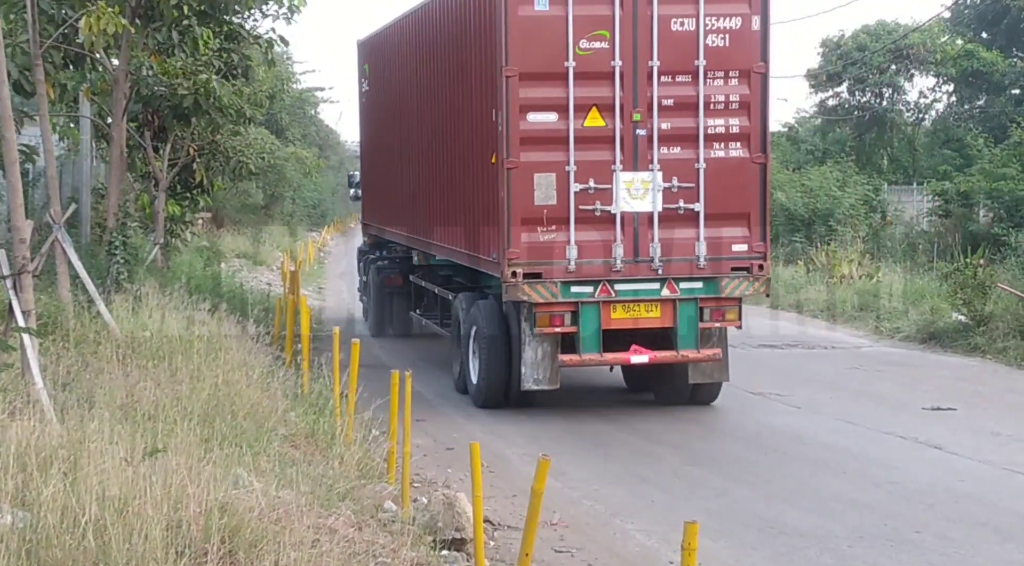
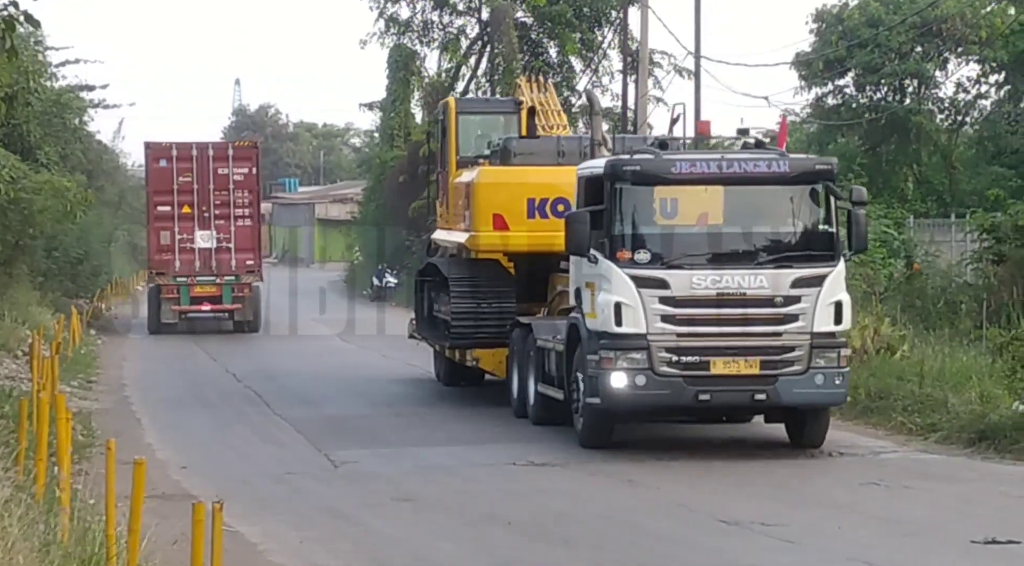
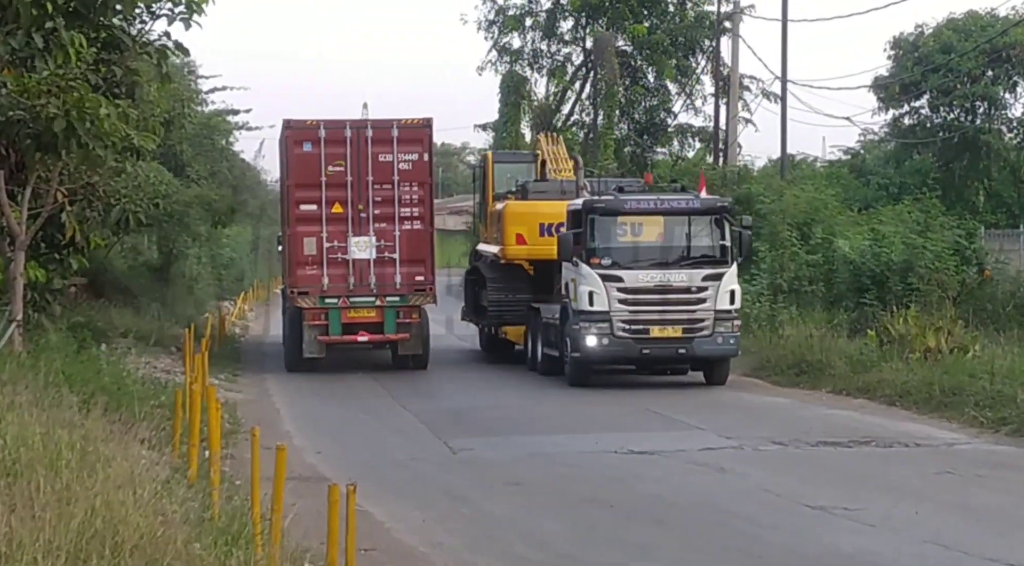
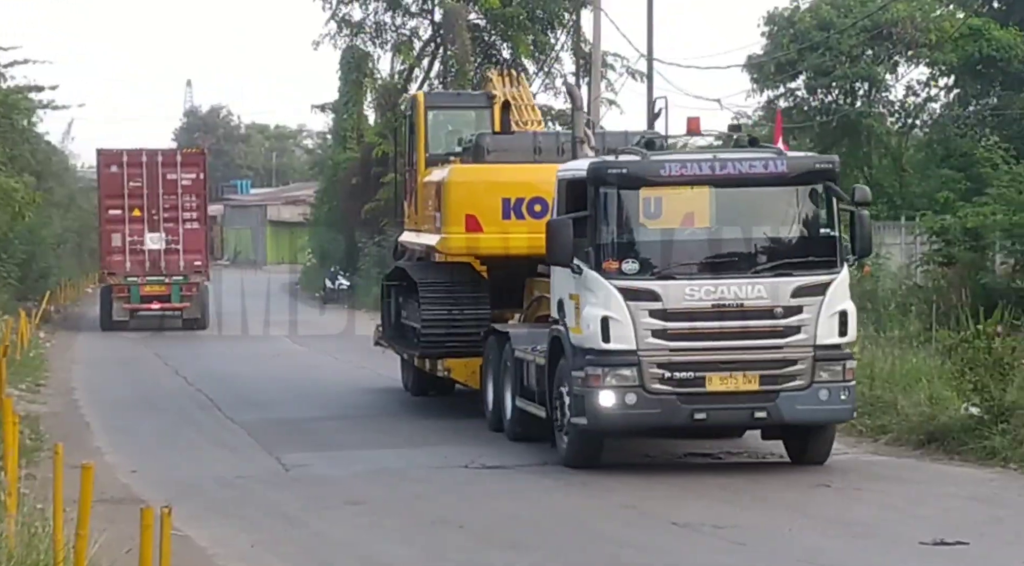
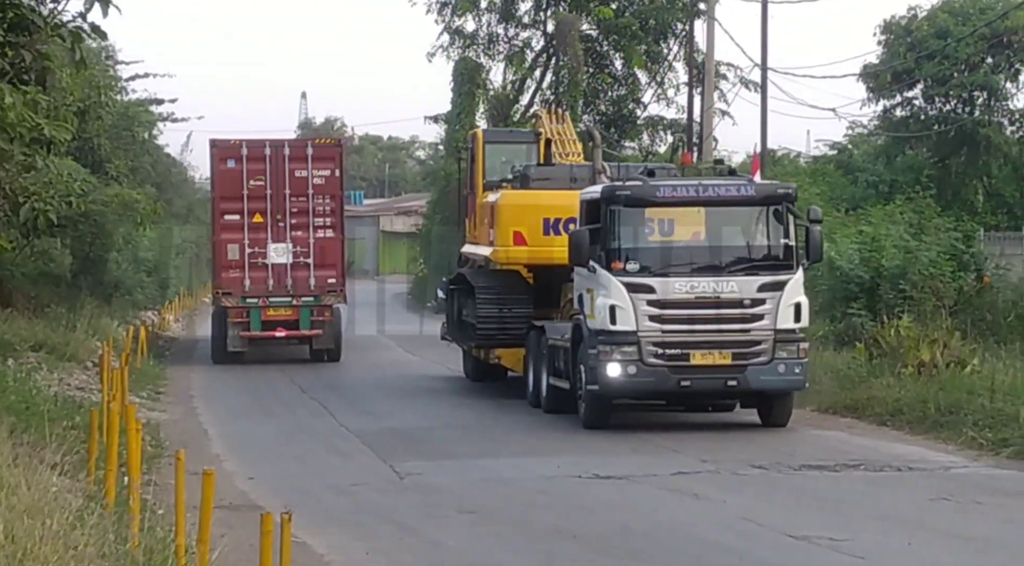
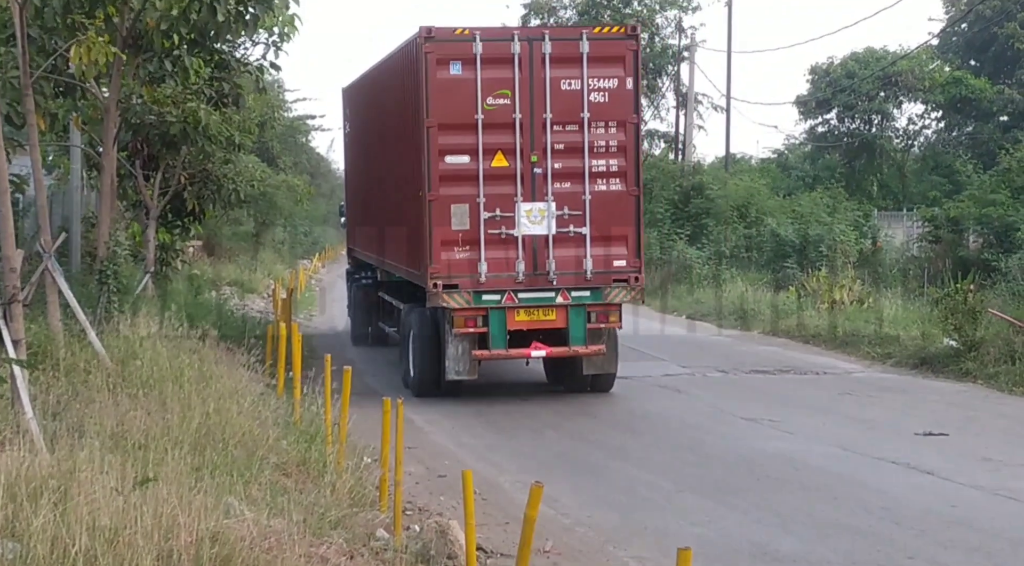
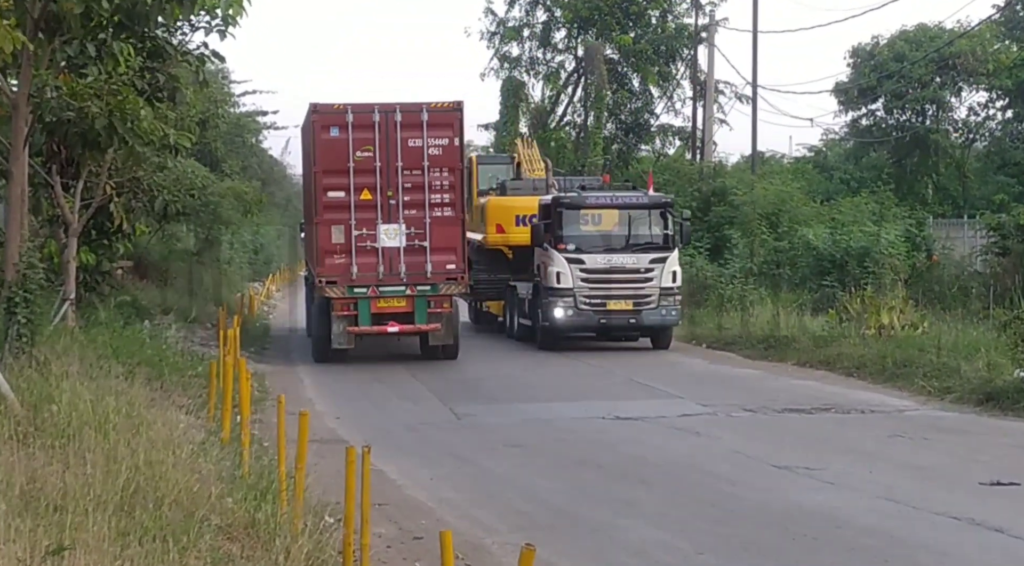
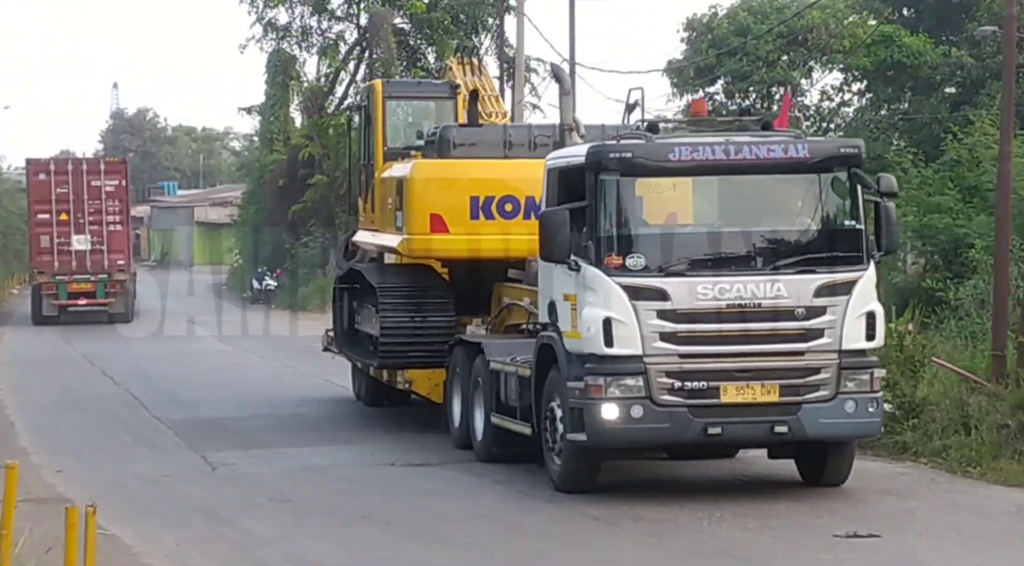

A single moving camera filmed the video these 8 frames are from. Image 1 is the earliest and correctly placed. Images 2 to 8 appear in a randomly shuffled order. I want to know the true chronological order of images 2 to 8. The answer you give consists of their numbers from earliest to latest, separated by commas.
6, 7, 3, 5, 2, 4, 8
